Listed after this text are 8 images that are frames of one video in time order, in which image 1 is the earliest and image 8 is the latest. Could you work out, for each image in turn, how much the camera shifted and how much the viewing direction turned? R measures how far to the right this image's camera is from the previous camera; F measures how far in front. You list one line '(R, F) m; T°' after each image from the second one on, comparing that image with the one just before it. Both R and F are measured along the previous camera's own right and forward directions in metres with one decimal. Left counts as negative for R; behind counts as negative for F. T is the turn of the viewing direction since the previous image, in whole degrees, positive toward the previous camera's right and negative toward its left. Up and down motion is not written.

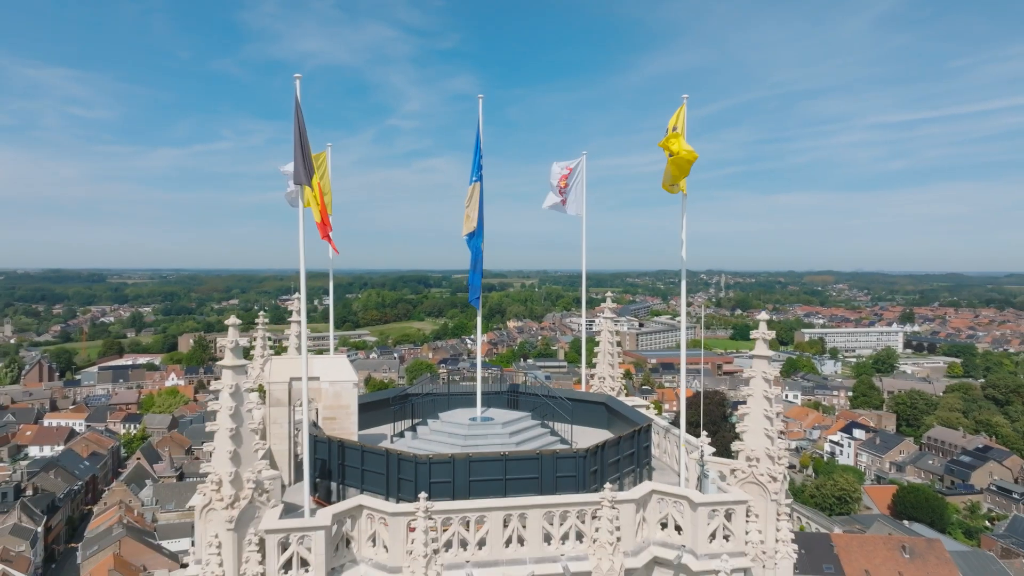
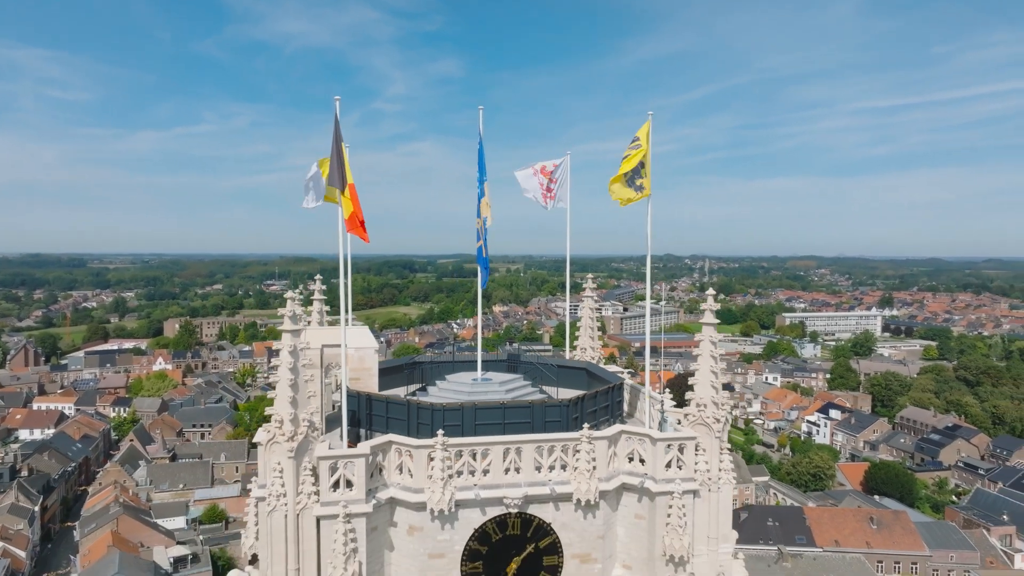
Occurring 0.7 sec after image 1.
(-0.1, -1.3) m; +1°
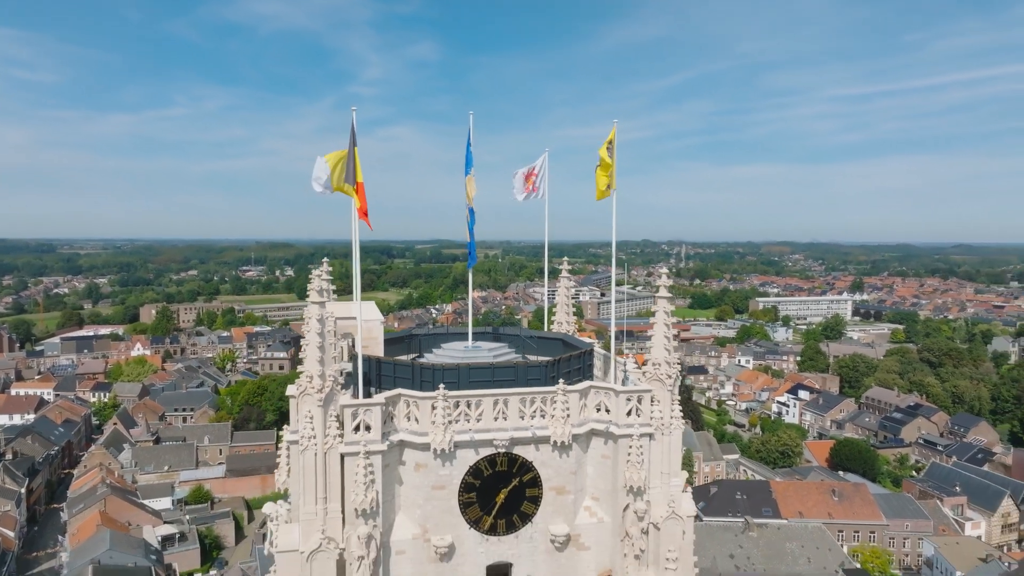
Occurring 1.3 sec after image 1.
(-0.1, -1.3) m; +2°
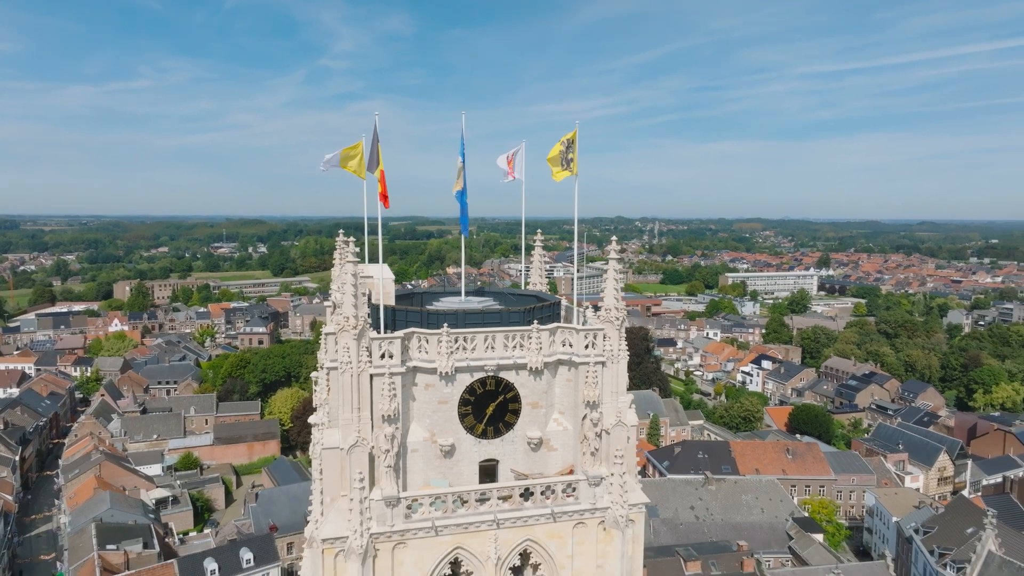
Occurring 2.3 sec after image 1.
(-0.2, -2.4) m; +2°
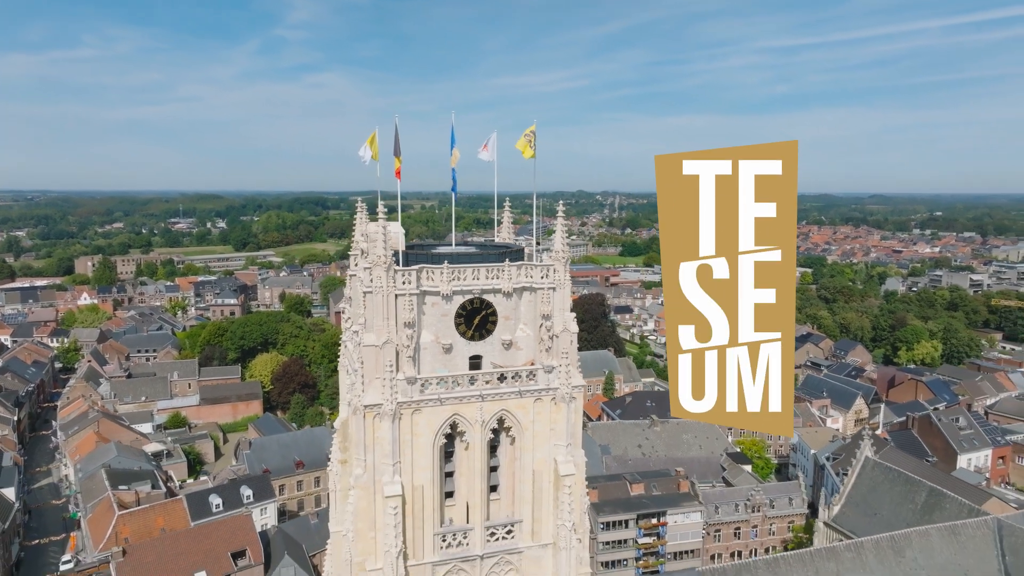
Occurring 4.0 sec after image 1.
(-0.4, -4.6) m; +3°
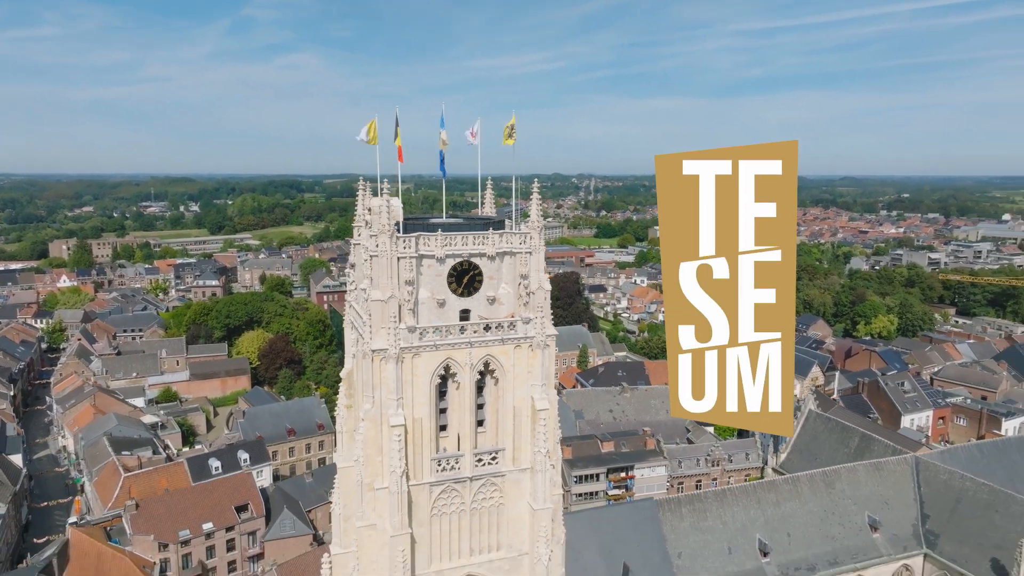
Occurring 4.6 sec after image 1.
(-0.2, -2.8) m; +2°
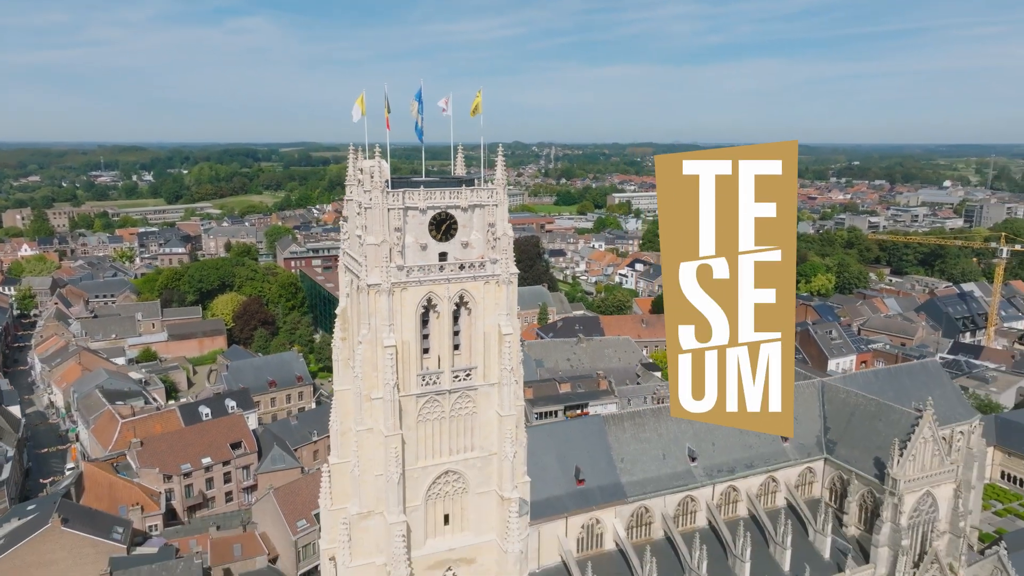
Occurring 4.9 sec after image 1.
(-0.3, -4.0) m; +3°
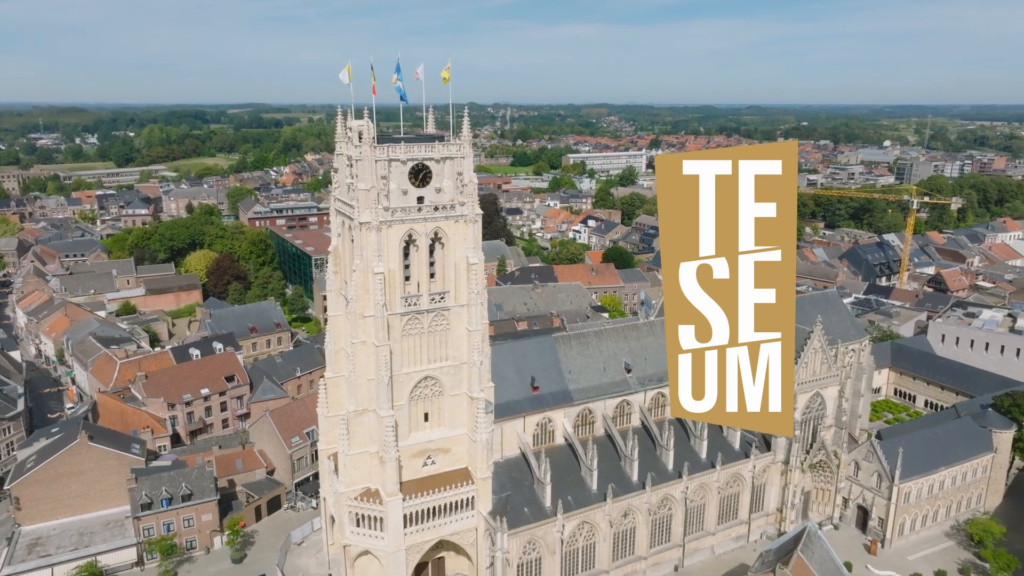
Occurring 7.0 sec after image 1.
(-0.3, -5.1) m; +3°
